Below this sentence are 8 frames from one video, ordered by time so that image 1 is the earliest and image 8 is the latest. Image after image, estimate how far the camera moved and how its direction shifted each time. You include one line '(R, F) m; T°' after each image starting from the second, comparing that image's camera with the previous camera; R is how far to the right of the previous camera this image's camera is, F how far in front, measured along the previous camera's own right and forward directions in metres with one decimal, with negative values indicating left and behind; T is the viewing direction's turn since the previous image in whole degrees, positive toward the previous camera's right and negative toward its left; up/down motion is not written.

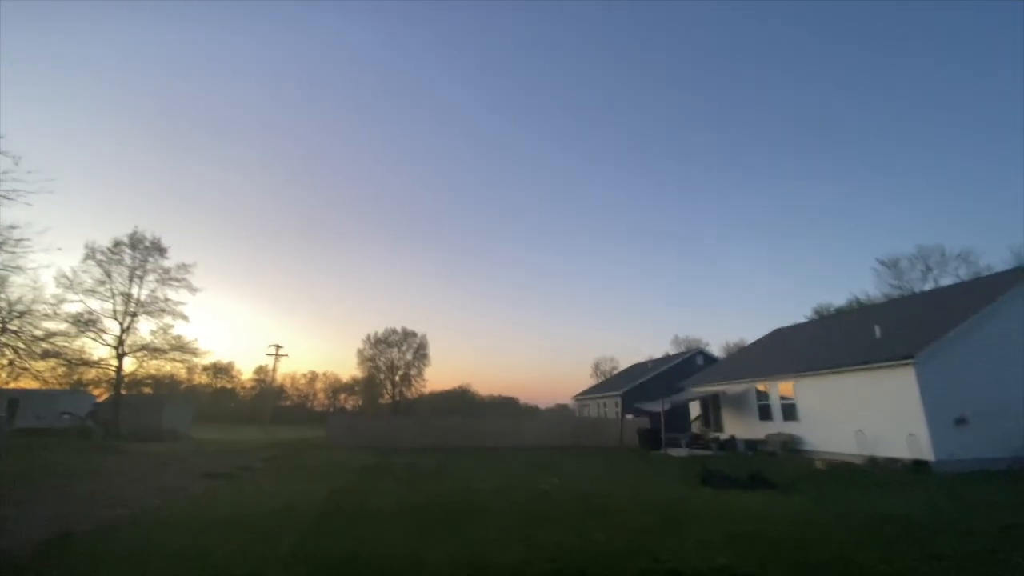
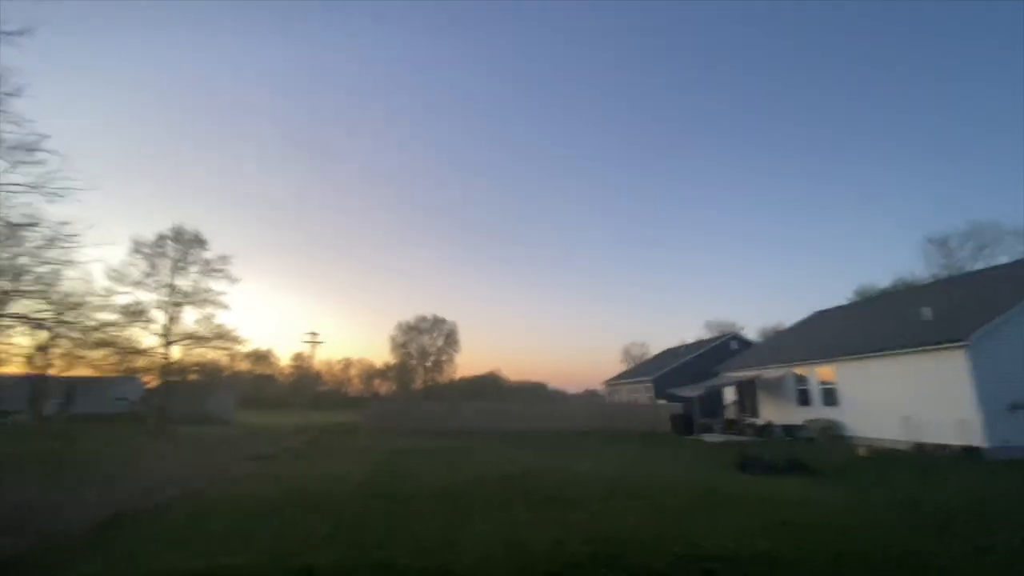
(0.0, 0.0) m; -3°
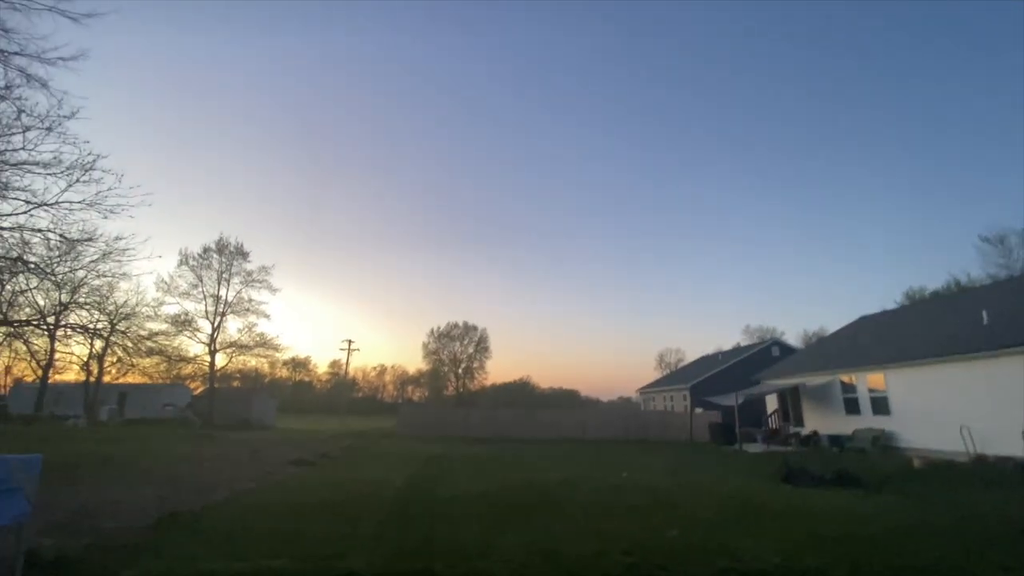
(-0.1, 0.0) m; -4°
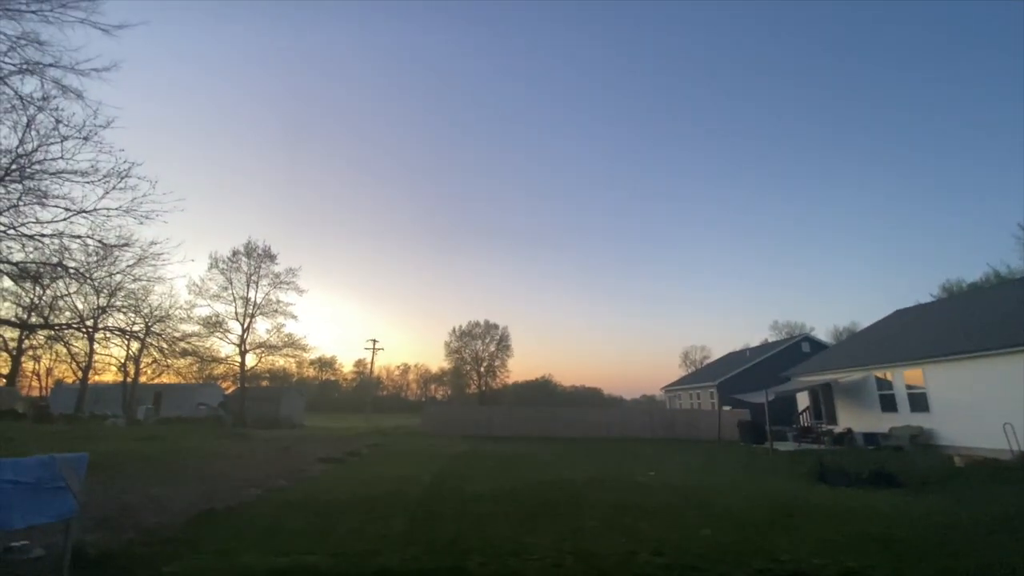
(-0.1, 0.0) m; -2°
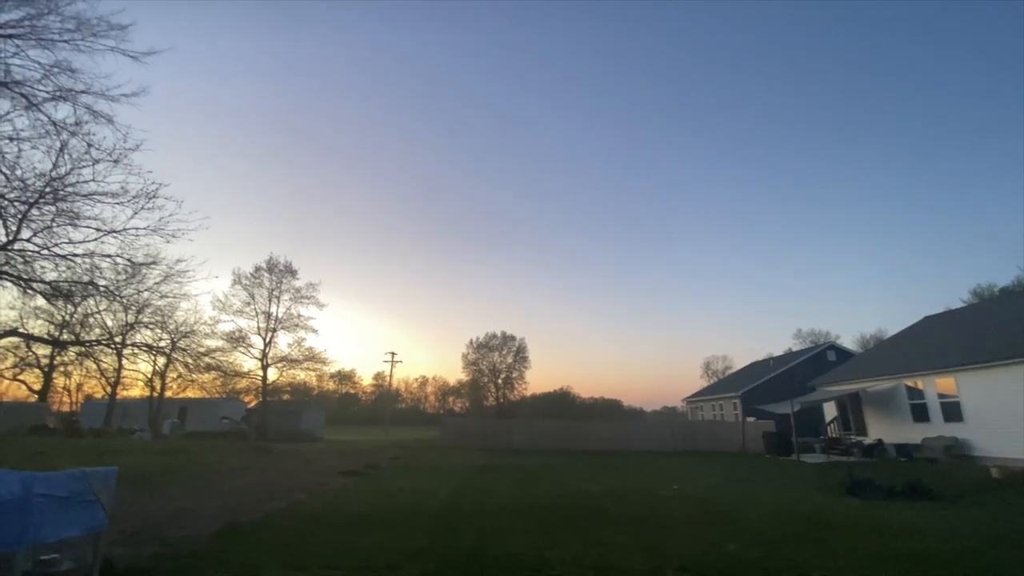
(0.0, 0.0) m; -2°
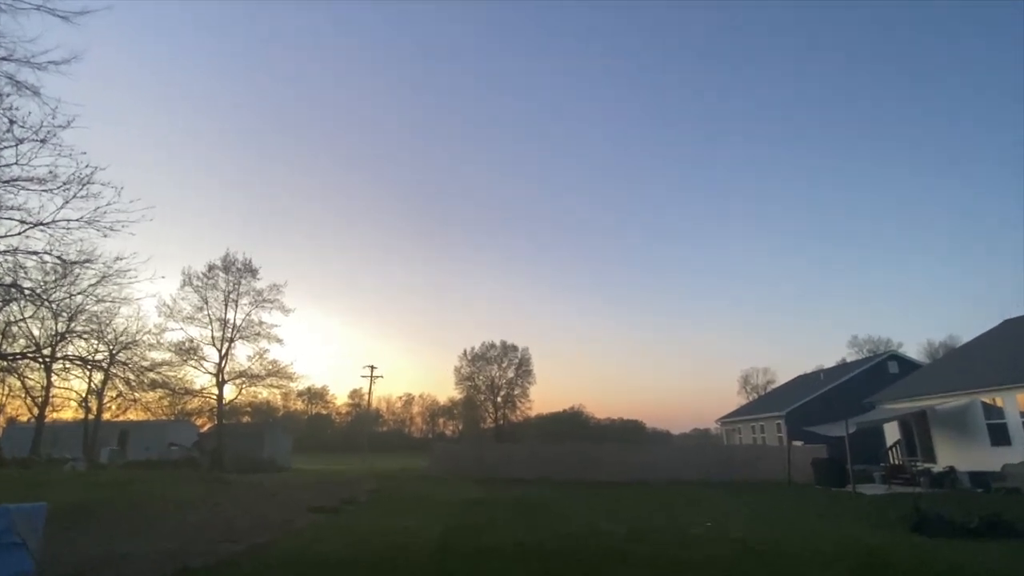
(-0.3, +3.1) m; +1°
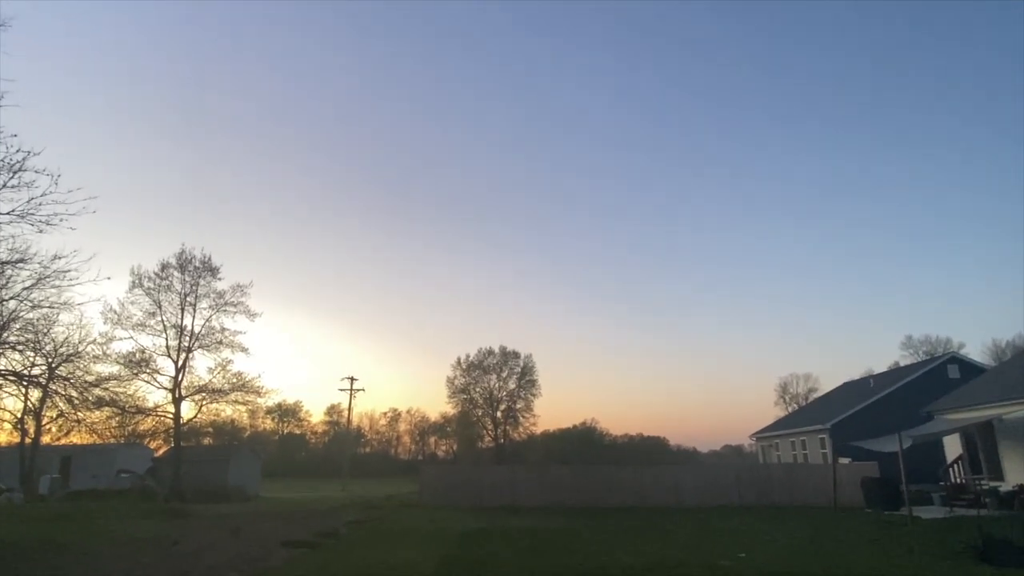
(-0.2, +2.3) m; +1°
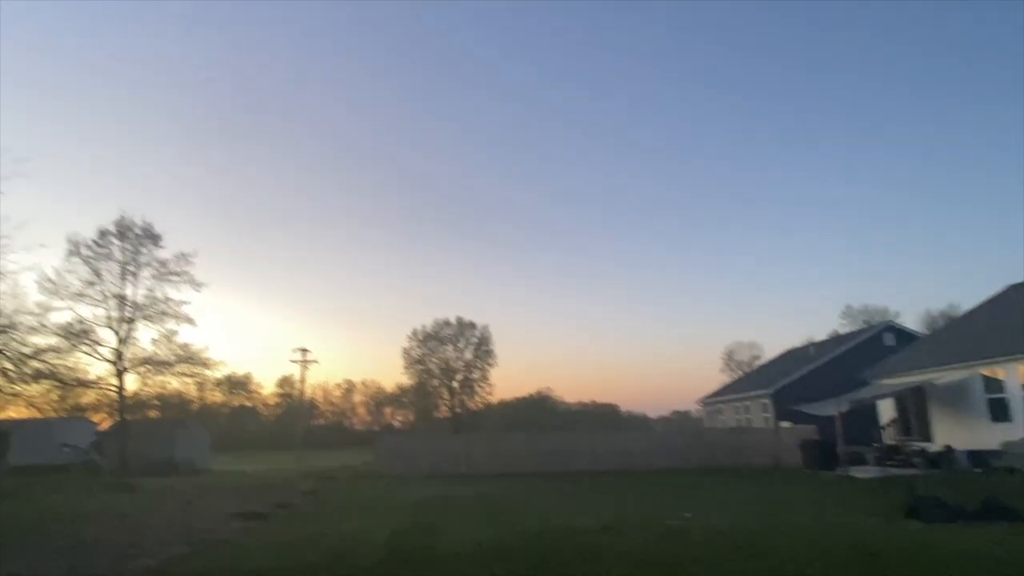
(+0.7, 0.0) m; +3°
